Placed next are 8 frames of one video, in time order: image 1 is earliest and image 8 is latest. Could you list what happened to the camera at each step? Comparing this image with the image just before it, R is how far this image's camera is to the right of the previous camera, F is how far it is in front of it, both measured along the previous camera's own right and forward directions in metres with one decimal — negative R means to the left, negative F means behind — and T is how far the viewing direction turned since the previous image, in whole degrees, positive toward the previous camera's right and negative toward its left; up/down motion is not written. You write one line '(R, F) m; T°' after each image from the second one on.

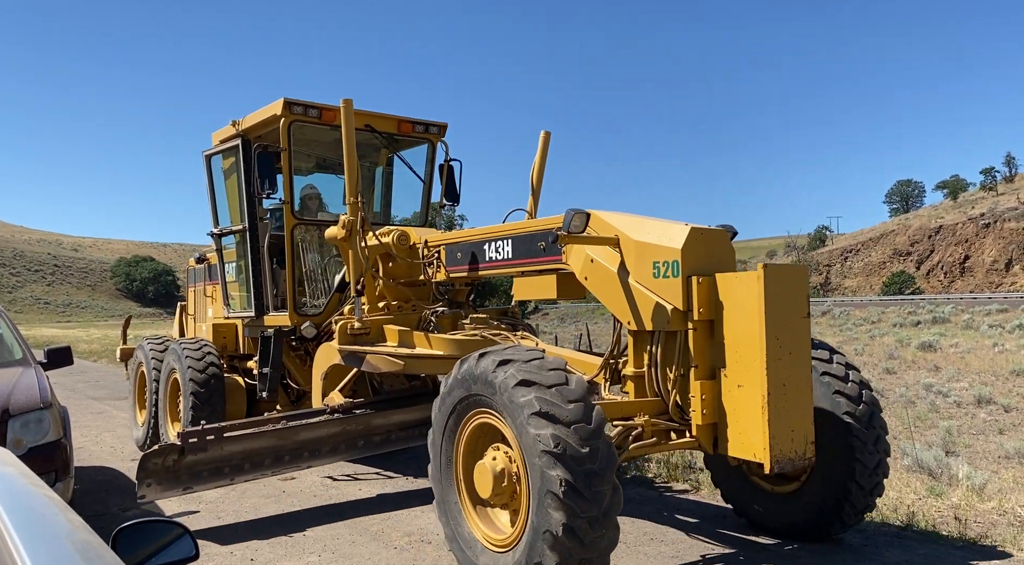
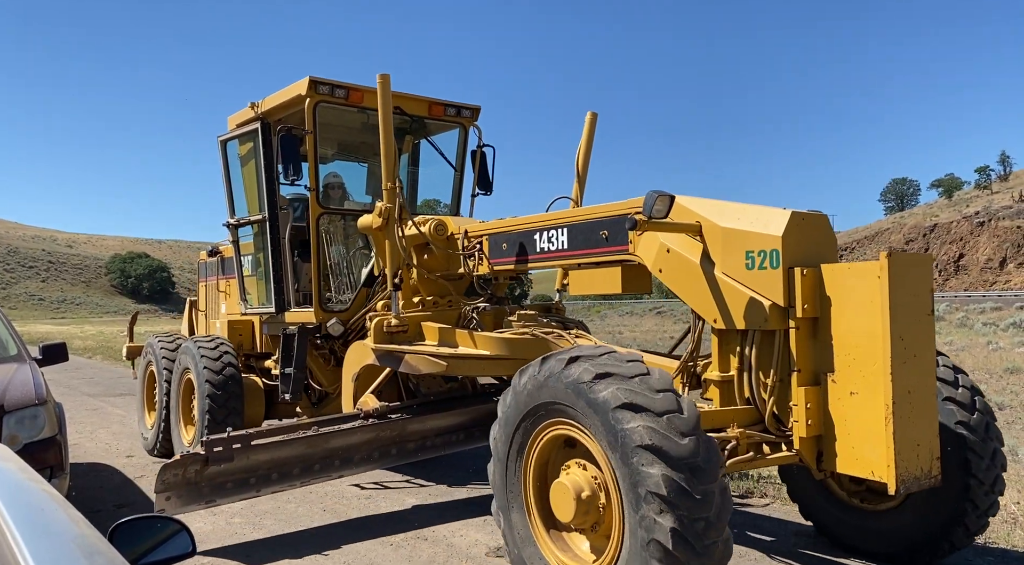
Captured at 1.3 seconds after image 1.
(-0.4, +0.5) m; 0°
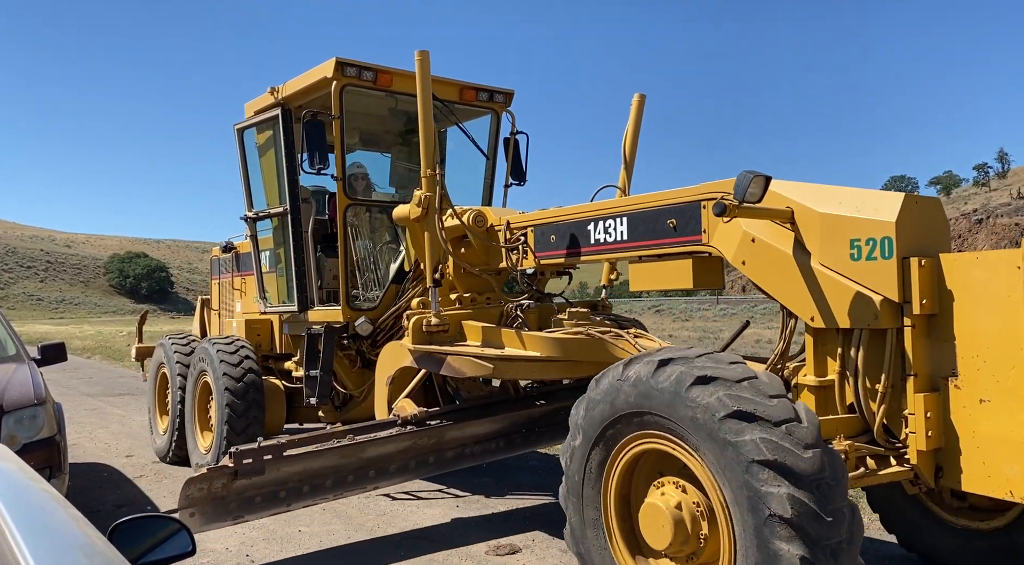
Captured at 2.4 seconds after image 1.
(-0.3, +0.4) m; 0°
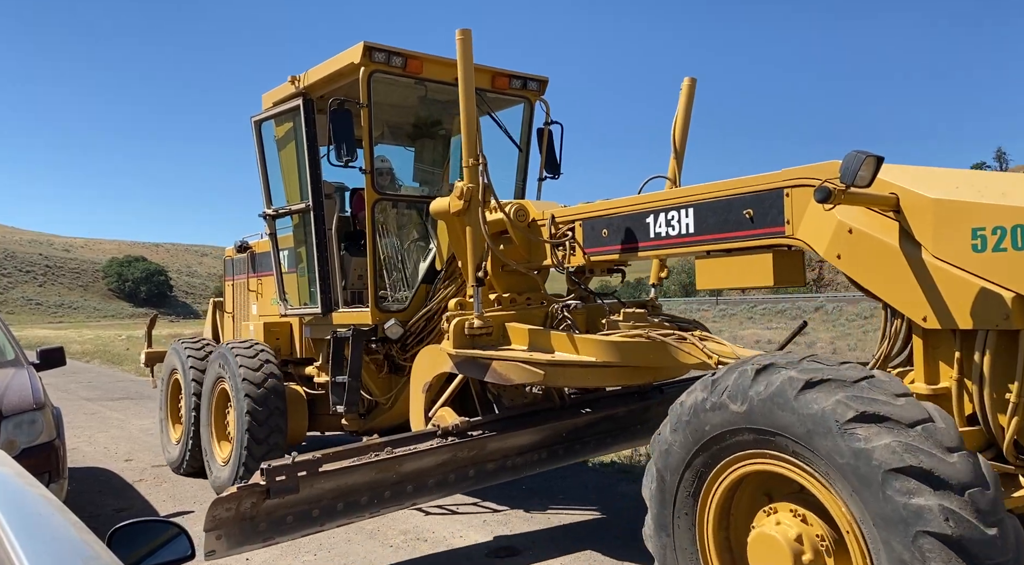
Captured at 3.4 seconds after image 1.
(-0.3, +0.4) m; 0°
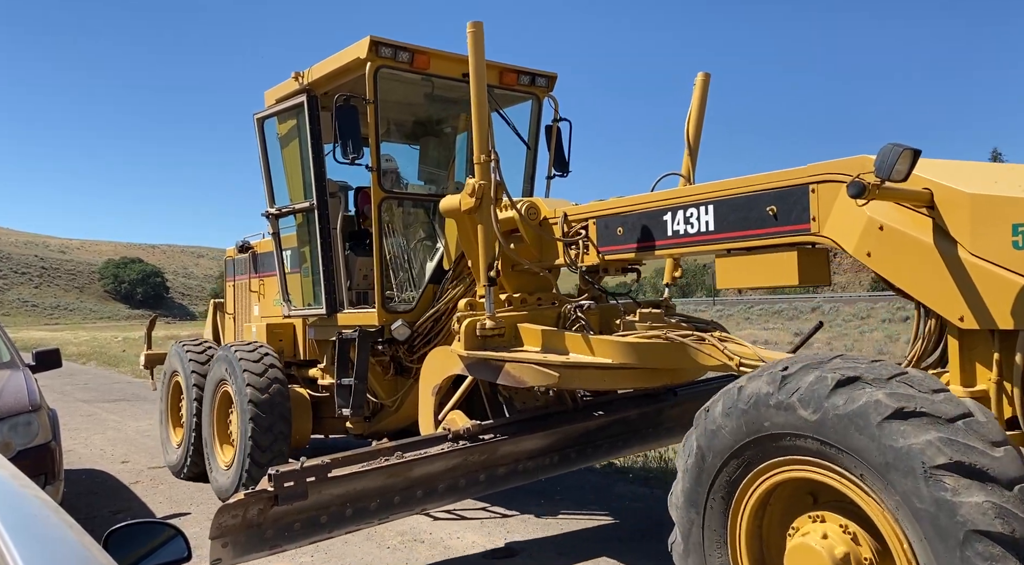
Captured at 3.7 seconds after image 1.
(-0.1, +0.1) m; 0°
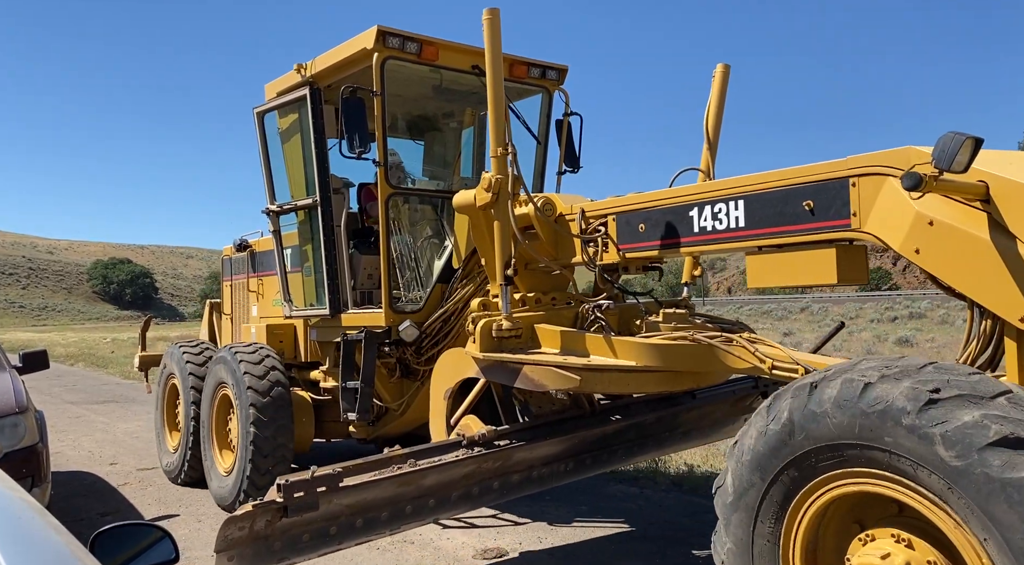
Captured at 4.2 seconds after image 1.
(-0.1, +0.2) m; +1°
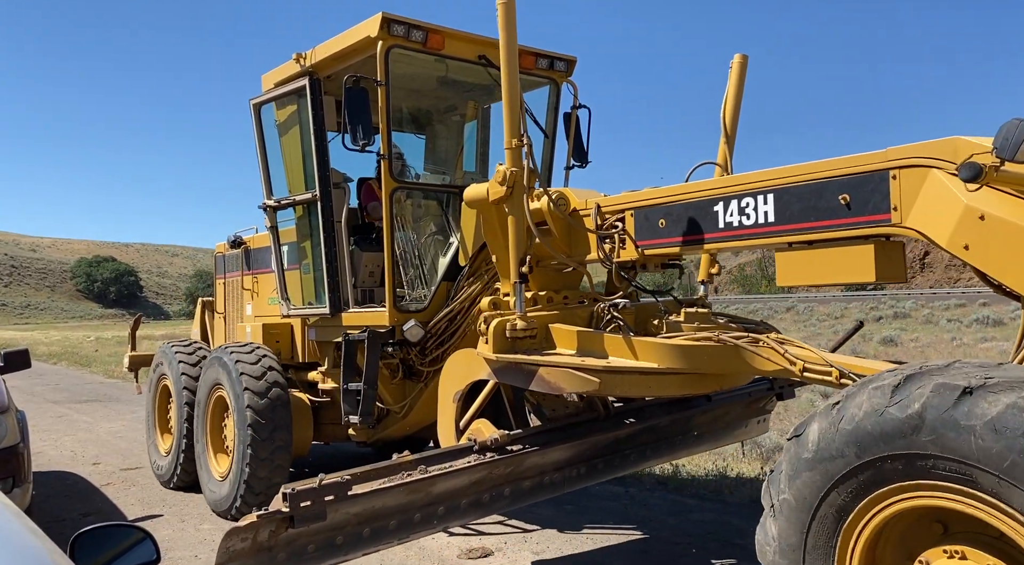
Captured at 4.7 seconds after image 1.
(-0.1, +0.2) m; +1°
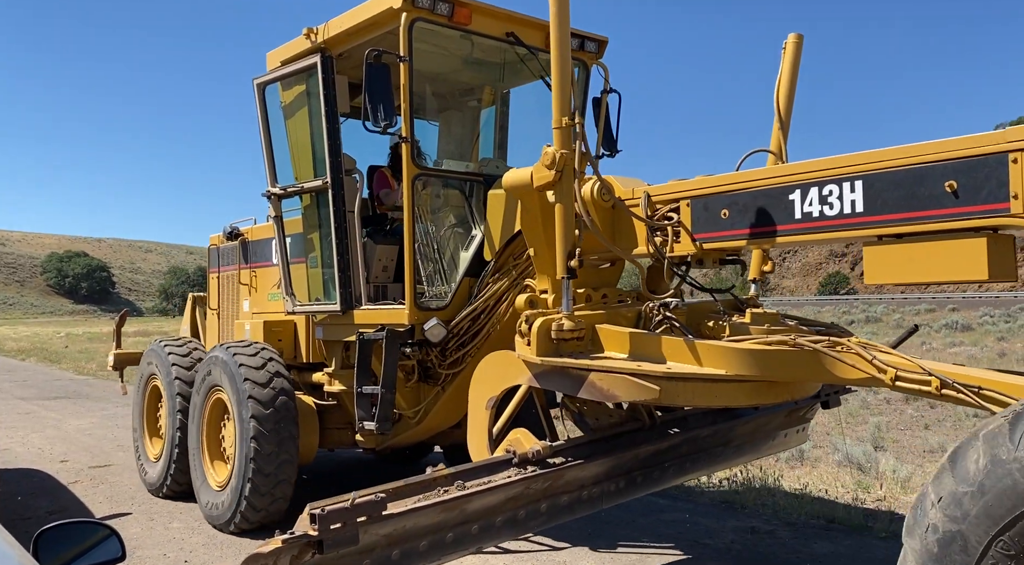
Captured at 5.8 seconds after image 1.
(-0.3, +0.4) m; +2°
